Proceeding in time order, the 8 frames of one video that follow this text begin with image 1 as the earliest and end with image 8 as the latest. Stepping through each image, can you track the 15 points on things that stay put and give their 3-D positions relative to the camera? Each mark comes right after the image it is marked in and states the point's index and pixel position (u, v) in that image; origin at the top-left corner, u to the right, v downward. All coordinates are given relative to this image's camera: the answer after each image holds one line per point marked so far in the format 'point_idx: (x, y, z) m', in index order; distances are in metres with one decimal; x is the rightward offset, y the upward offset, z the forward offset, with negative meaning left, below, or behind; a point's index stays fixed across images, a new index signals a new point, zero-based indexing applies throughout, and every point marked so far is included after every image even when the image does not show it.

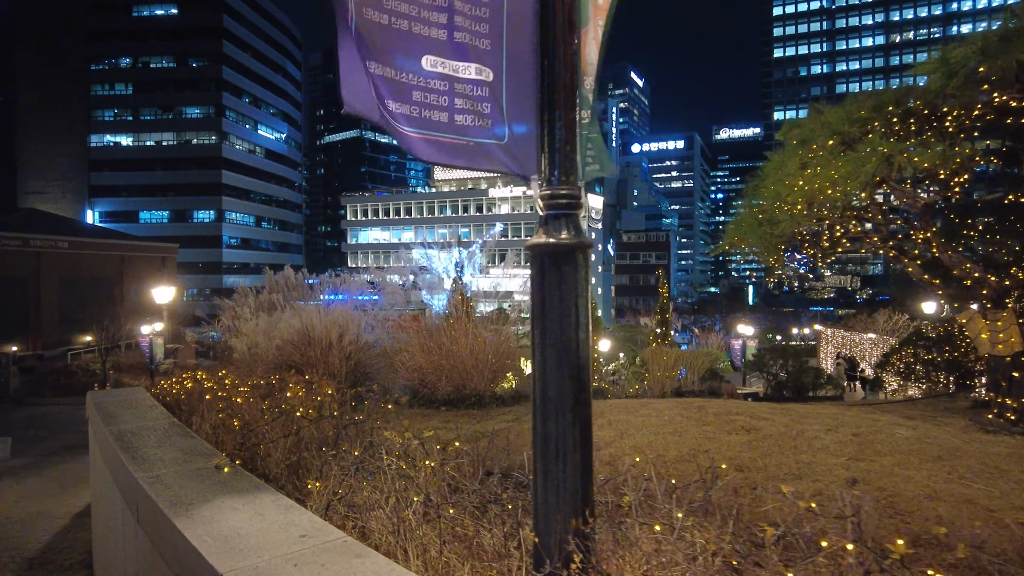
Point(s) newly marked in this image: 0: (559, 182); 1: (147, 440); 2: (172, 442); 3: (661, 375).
0: (+0.2, +0.5, +2.8) m
1: (-3.2, -1.3, +5.7) m
2: (-2.9, -1.3, +5.6) m
3: (+2.6, -1.5, +10.8) m
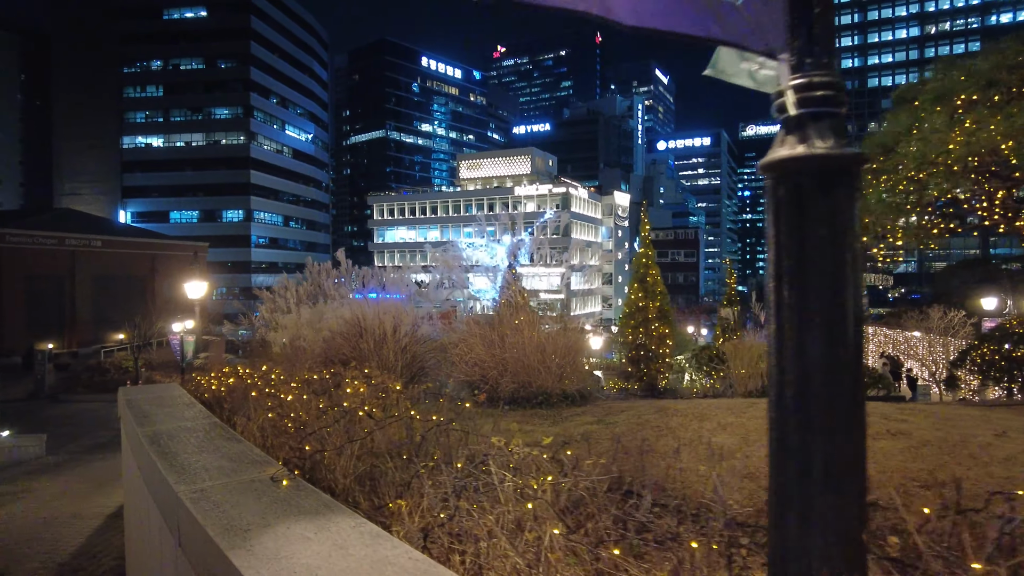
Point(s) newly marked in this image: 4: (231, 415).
0: (+0.9, +0.6, +1.9) m
1: (-2.4, -1.2, +4.8) m
2: (-2.1, -1.2, +4.7) m
3: (+3.5, -1.3, +9.7) m
4: (-2.6, -1.2, +5.9) m
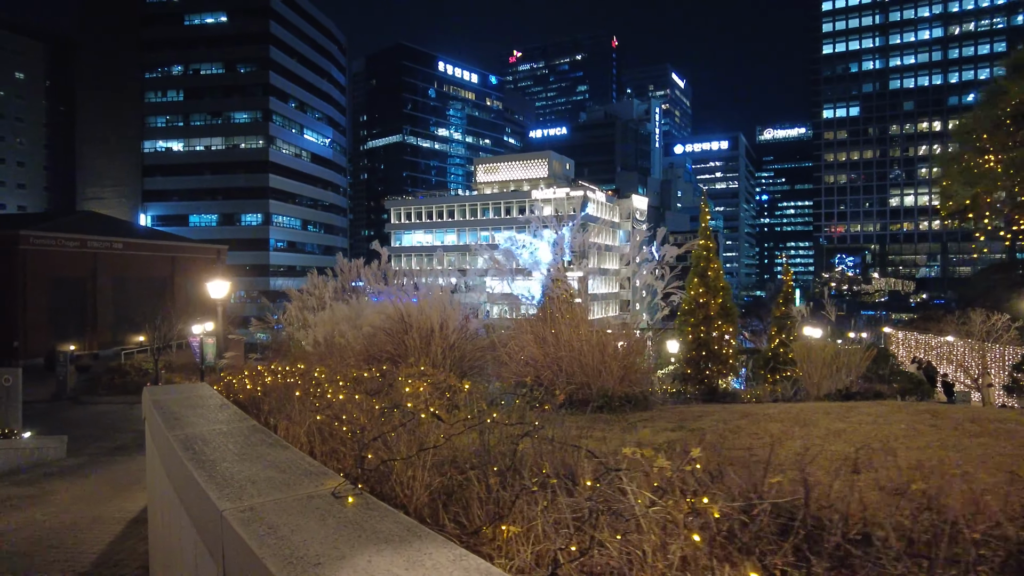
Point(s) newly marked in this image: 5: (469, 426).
0: (+1.4, +0.8, +1.1) m
1: (-1.8, -1.0, +4.2) m
2: (-1.5, -1.0, +4.1) m
3: (+4.2, -1.2, +8.9) m
4: (-2.0, -1.0, +5.2) m
5: (-0.3, -0.9, +4.0) m
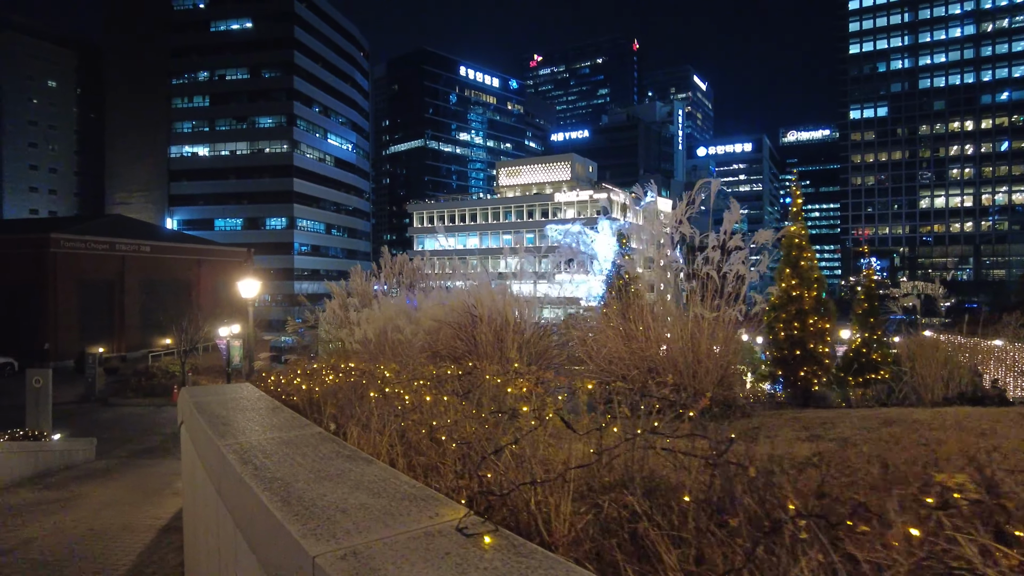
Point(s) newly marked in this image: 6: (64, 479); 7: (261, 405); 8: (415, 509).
0: (+2.0, +0.9, +0.2) m
1: (-1.1, -0.9, +3.3) m
2: (-0.8, -0.9, +3.2) m
3: (+5.1, -1.1, +7.9) m
4: (-1.2, -0.9, +4.4) m
5: (+0.4, -0.7, +3.1) m
6: (-9.6, -4.0, +13.7) m
7: (-2.0, -1.0, +5.3) m
8: (-0.4, -0.9, +2.5) m
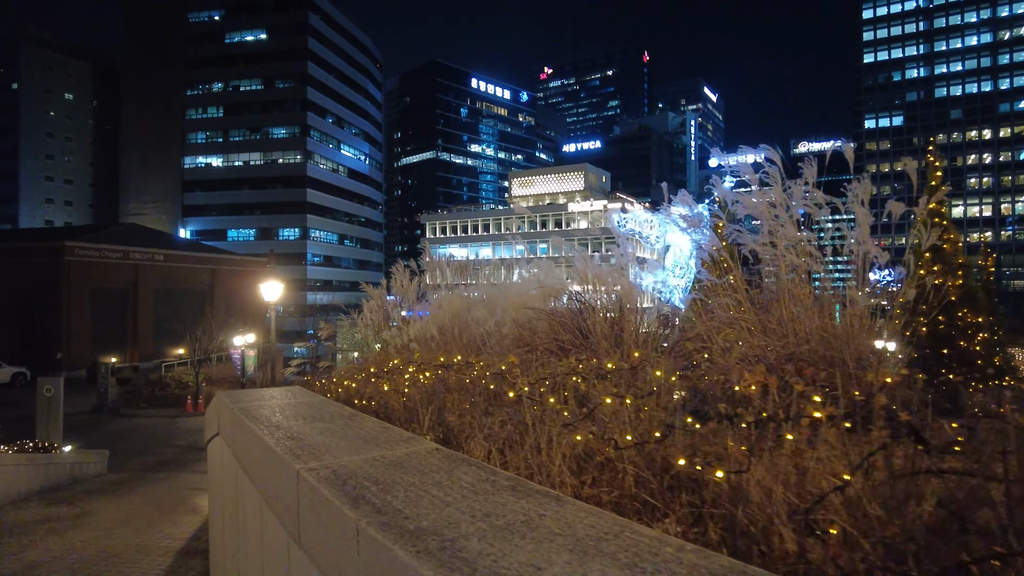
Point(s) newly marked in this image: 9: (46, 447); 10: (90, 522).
0: (+2.9, +1.2, -1.1) m
1: (-0.2, -0.7, +2.1) m
2: (+0.1, -0.7, +1.9) m
3: (+6.0, -1.0, +6.6) m
4: (-0.3, -0.7, +3.1) m
5: (+1.3, -0.5, +1.9) m
6: (-8.5, -4.0, +12.5) m
7: (-1.1, -0.8, +4.0) m
8: (+0.5, -0.6, +1.2) m
9: (-9.8, -3.3, +13.5) m
10: (-7.1, -4.0, +10.8) m
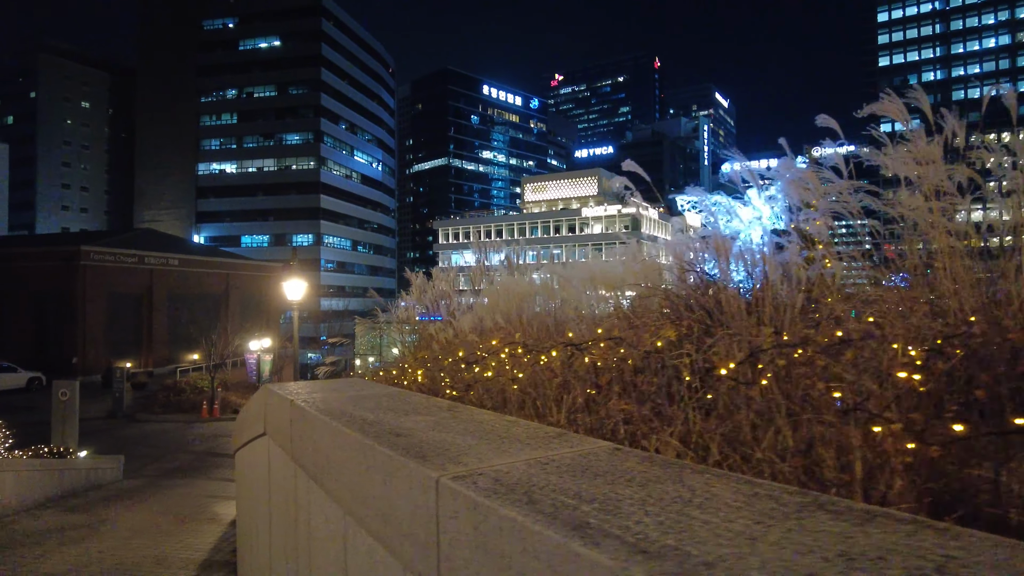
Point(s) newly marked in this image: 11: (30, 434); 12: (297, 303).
0: (+3.5, +1.5, -1.9) m
1: (+0.4, -0.4, +1.2) m
2: (+0.7, -0.4, +1.1) m
3: (+6.8, -0.8, +5.6) m
4: (+0.4, -0.5, +2.3) m
5: (+2.0, -0.3, +1.0) m
6: (-7.7, -3.9, +11.7) m
7: (-0.4, -0.6, +3.2) m
8: (+1.1, -0.4, +0.4) m
9: (-8.9, -3.2, +12.8) m
10: (-6.3, -3.8, +10.0) m
11: (-13.1, -3.9, +17.4) m
12: (-6.0, -0.4, +17.9) m
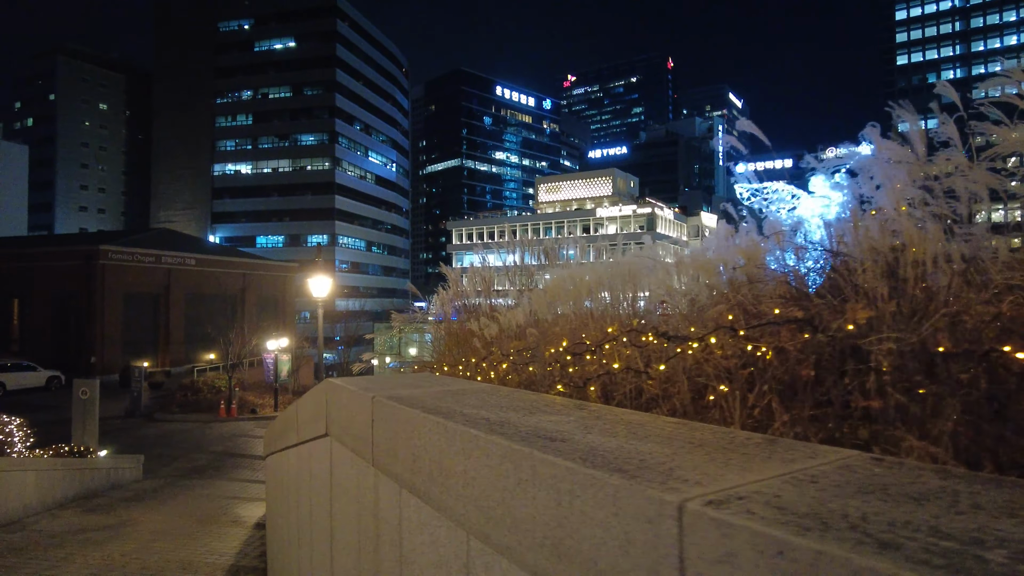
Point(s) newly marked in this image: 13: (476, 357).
0: (+3.9, +1.6, -2.5) m
1: (+0.9, -0.3, +0.7) m
2: (+1.2, -0.3, +0.6) m
3: (+7.3, -0.7, +5.0) m
4: (+0.9, -0.4, +1.8) m
5: (+2.5, -0.2, +0.4) m
6: (-7.0, -3.8, +11.3) m
7: (+0.1, -0.5, +2.7) m
8: (+1.6, -0.3, -0.2) m
9: (-8.2, -3.2, +12.4) m
10: (-5.7, -3.7, +9.6) m
11: (-12.3, -3.9, +17.1) m
12: (-5.2, -0.3, +17.4) m
13: (-0.4, -0.6, +6.2) m
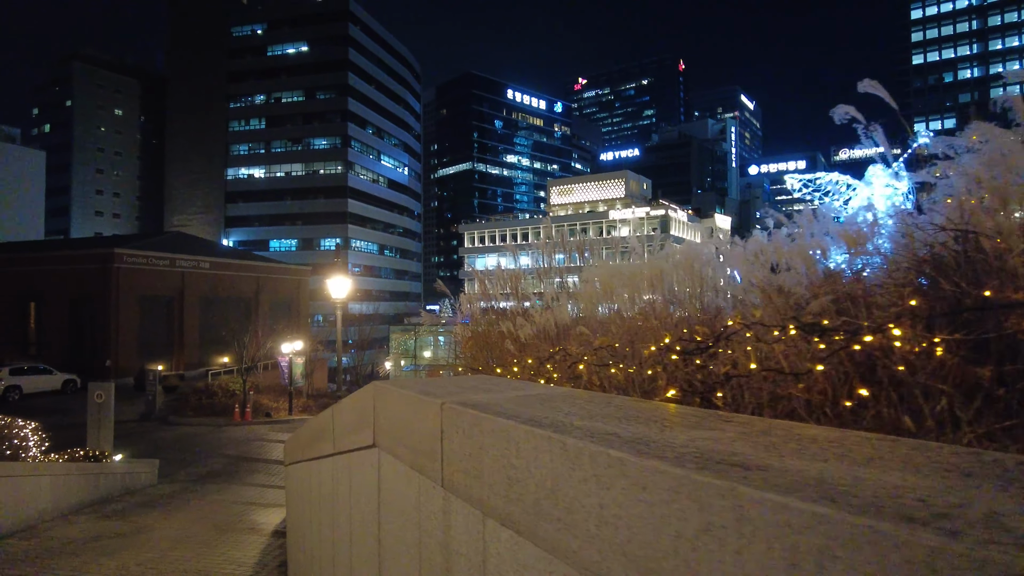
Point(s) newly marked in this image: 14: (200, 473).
0: (+4.2, +1.7, -3.1) m
1: (+1.3, -0.3, +0.2) m
2: (+1.5, -0.3, 0.0) m
3: (+7.7, -0.6, +4.3) m
4: (+1.2, -0.3, +1.3) m
5: (+2.8, -0.1, -0.1) m
6: (-6.5, -3.8, +10.9) m
7: (+0.5, -0.4, +2.2) m
8: (+1.9, -0.2, -0.7) m
9: (-7.7, -3.2, +12.0) m
10: (-5.2, -3.7, +9.2) m
11: (-11.7, -3.9, +16.8) m
12: (-4.5, -0.3, +17.0) m
13: (0.0, -0.6, +5.7) m
14: (-6.6, -4.1, +14.1) m
